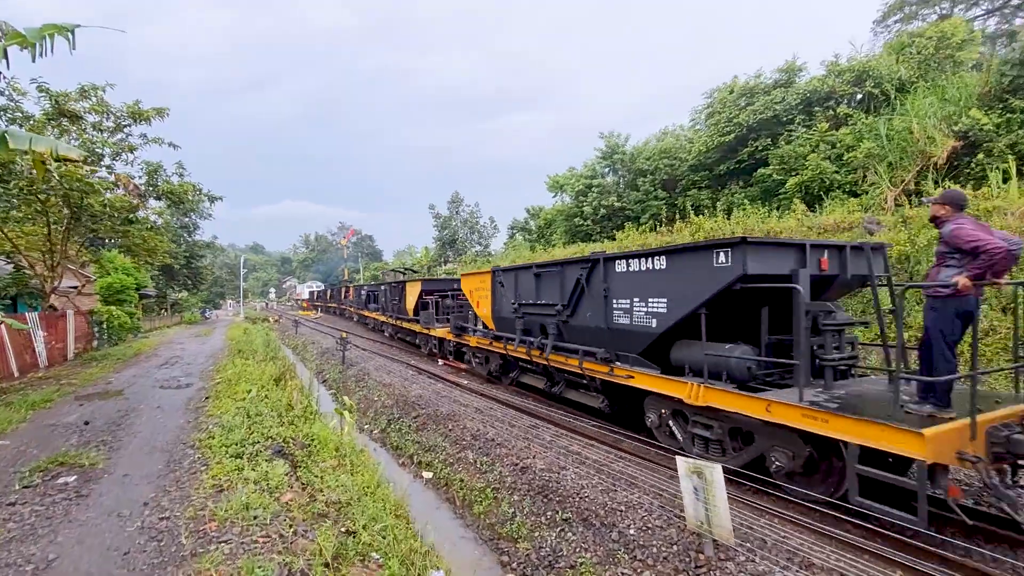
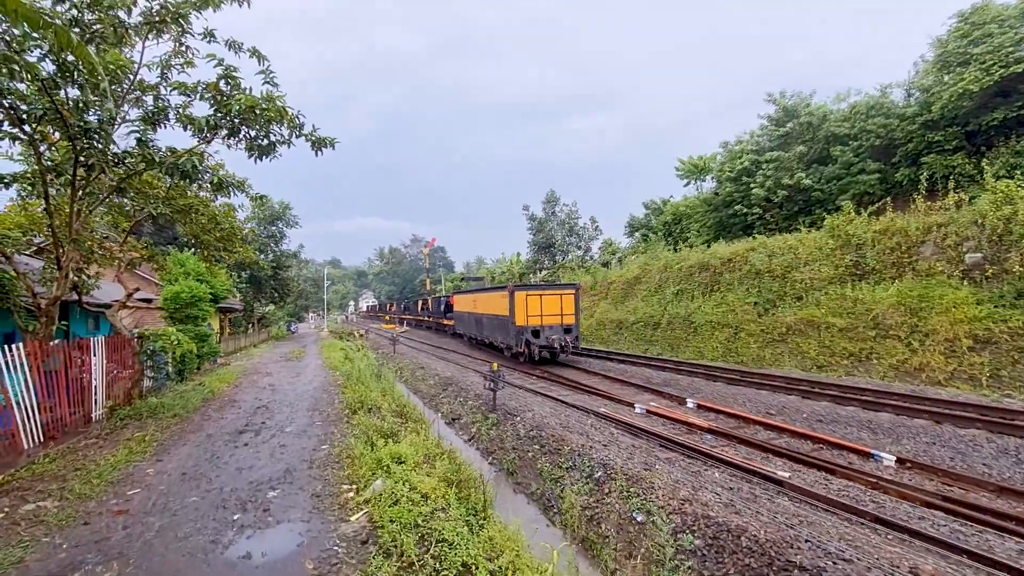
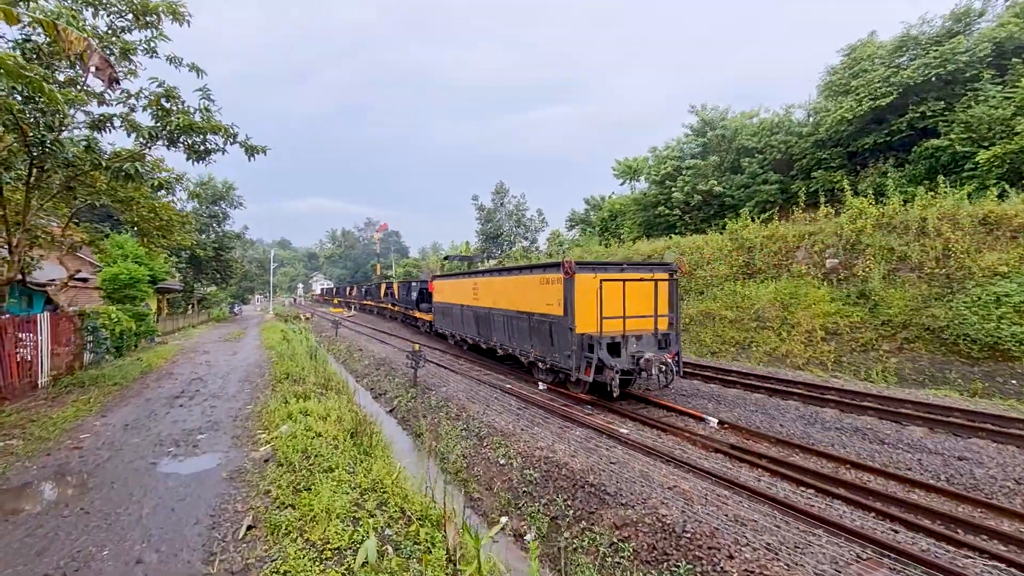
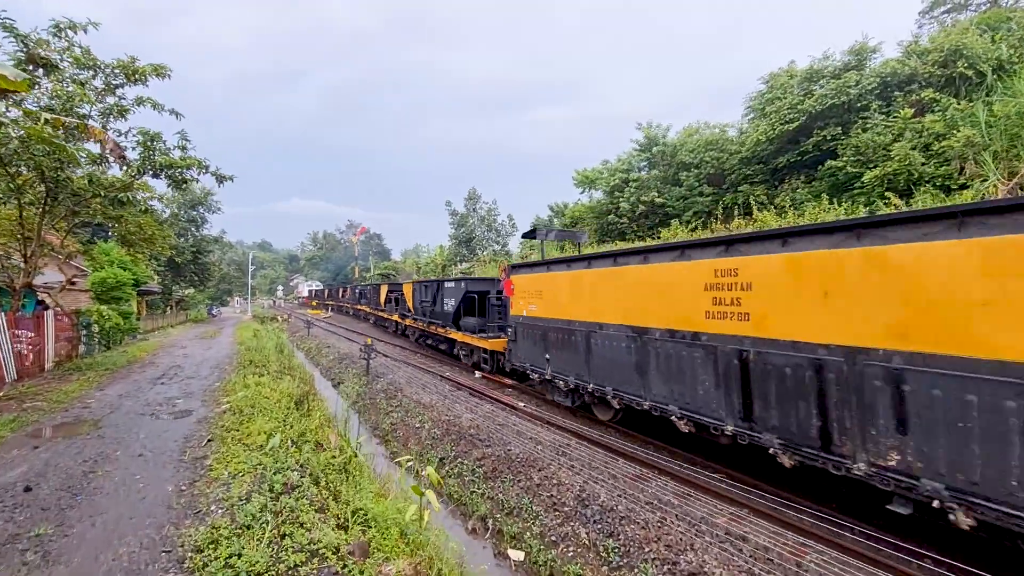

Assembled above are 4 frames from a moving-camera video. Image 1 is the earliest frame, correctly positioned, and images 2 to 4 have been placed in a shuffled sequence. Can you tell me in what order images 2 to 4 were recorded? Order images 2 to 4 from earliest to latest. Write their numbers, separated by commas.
4, 3, 2
